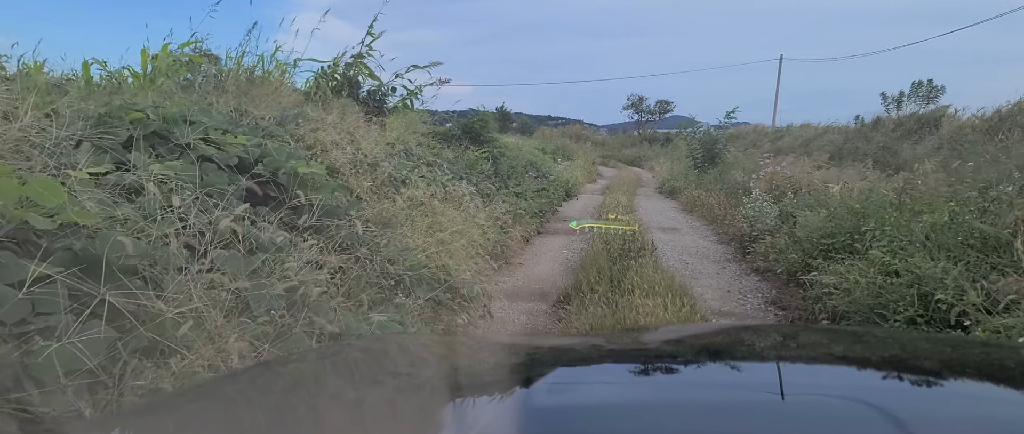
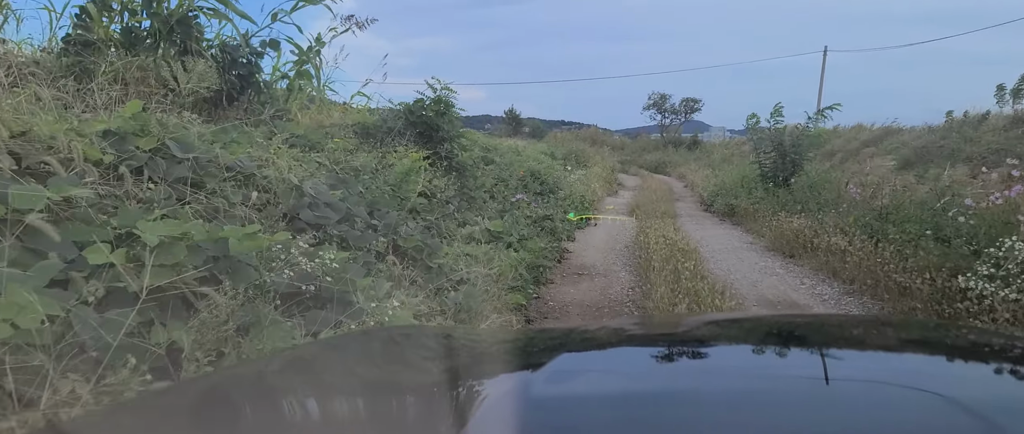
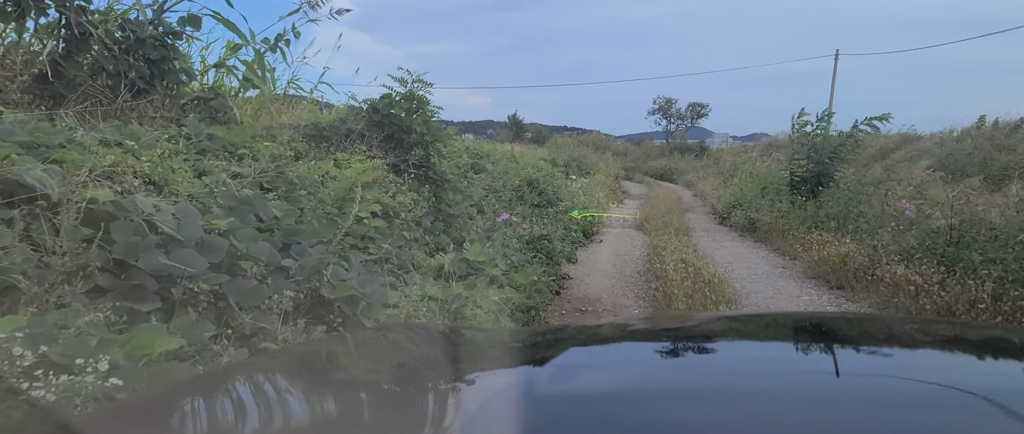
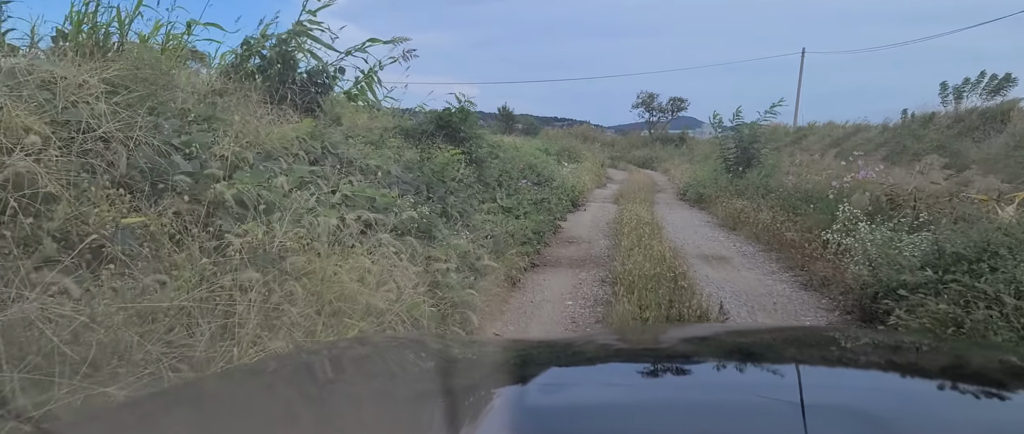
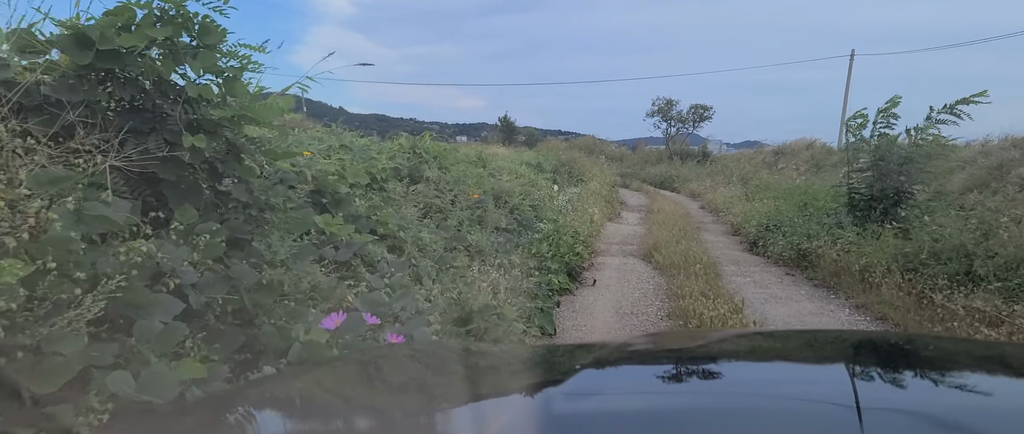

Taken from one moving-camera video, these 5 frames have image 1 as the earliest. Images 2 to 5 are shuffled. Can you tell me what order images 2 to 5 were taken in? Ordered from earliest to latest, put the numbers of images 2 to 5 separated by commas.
4, 2, 3, 5
